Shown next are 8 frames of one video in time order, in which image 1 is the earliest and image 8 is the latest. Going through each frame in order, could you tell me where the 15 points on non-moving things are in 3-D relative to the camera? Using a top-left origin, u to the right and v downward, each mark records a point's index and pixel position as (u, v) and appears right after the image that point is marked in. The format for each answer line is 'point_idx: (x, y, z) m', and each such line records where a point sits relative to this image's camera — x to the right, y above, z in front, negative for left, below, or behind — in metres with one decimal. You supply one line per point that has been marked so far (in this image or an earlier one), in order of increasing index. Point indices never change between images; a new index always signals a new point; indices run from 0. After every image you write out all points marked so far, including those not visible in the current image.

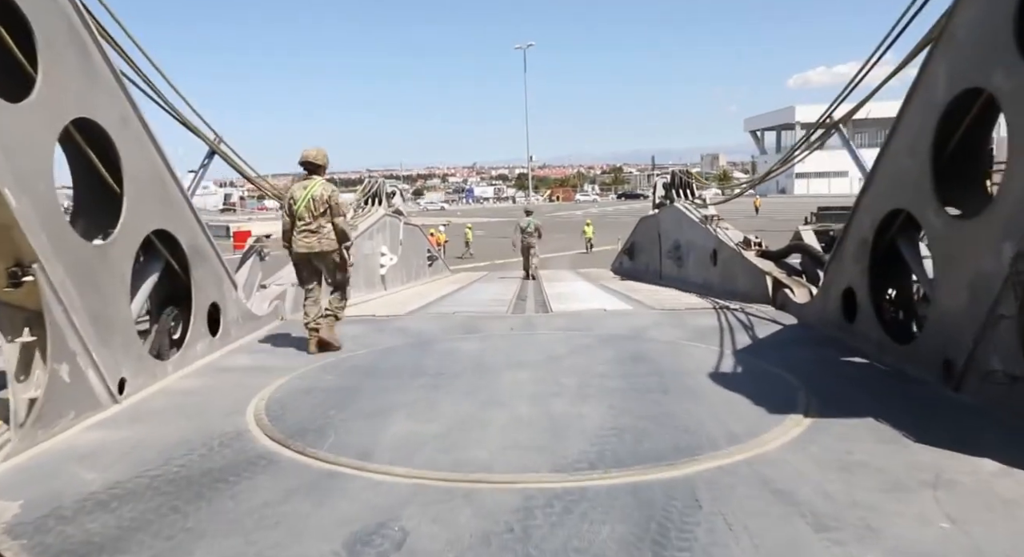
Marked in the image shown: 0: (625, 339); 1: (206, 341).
0: (+0.9, -0.5, +5.1) m
1: (-2.4, -0.5, +4.9) m
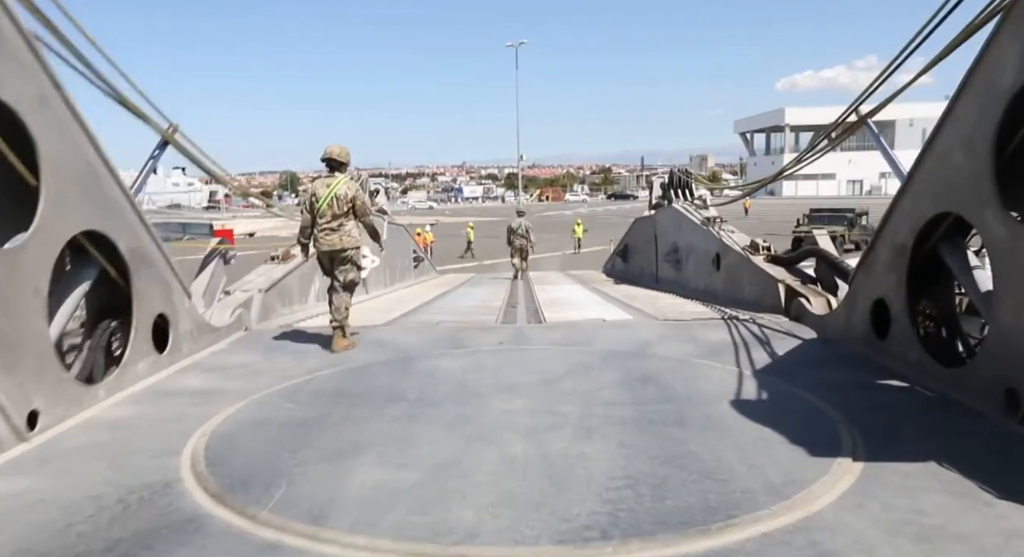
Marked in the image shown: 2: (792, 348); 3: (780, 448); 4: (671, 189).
0: (+0.8, -0.6, +4.5) m
1: (-2.4, -0.5, +4.3) m
2: (+2.1, -0.5, +4.7) m
3: (+1.2, -0.8, +2.8) m
4: (+2.8, +1.5, +11.0) m
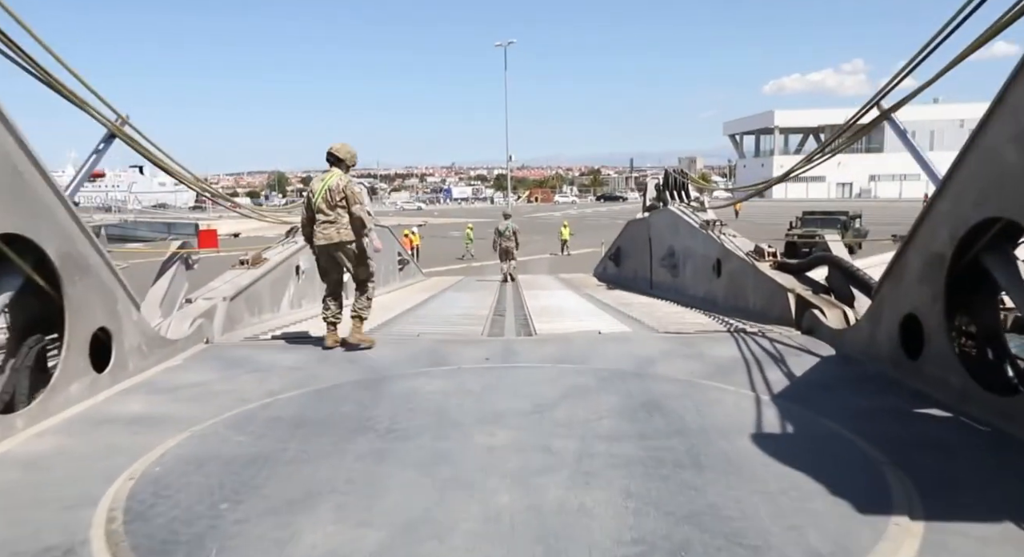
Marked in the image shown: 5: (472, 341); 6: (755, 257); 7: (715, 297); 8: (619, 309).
0: (+0.8, -0.6, +4.1) m
1: (-2.5, -0.6, +3.7) m
2: (+2.0, -0.6, +4.2) m
3: (+1.2, -0.8, +2.4) m
4: (+2.6, +1.5, +10.6) m
5: (-0.3, -0.5, +5.2) m
6: (+2.6, +0.2, +6.8) m
7: (+2.5, -0.2, +7.8) m
8: (+1.3, -0.4, +7.8) m
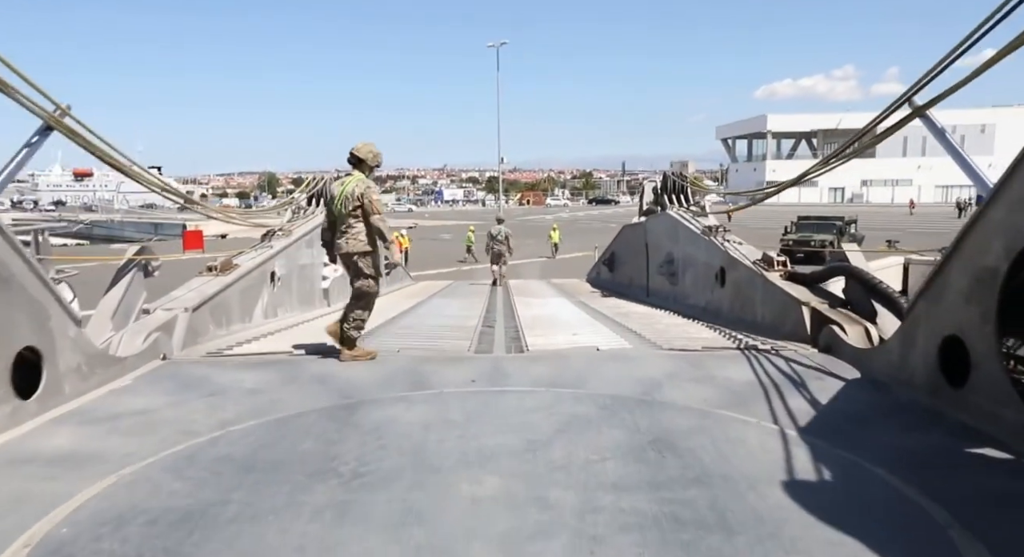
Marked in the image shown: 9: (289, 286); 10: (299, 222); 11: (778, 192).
0: (+0.7, -0.7, +3.6) m
1: (-2.6, -0.7, +3.2) m
2: (+1.9, -0.7, +3.8) m
3: (+1.1, -0.9, +1.9) m
4: (+2.5, +1.3, +10.2) m
5: (-0.4, -0.6, +4.7) m
6: (+2.5, +0.1, +6.3) m
7: (+2.4, -0.3, +7.3) m
8: (+1.2, -0.5, +7.3) m
9: (-2.7, -0.1, +7.6) m
10: (-3.0, +0.8, +8.8) m
11: (+2.5, +0.8, +5.9) m
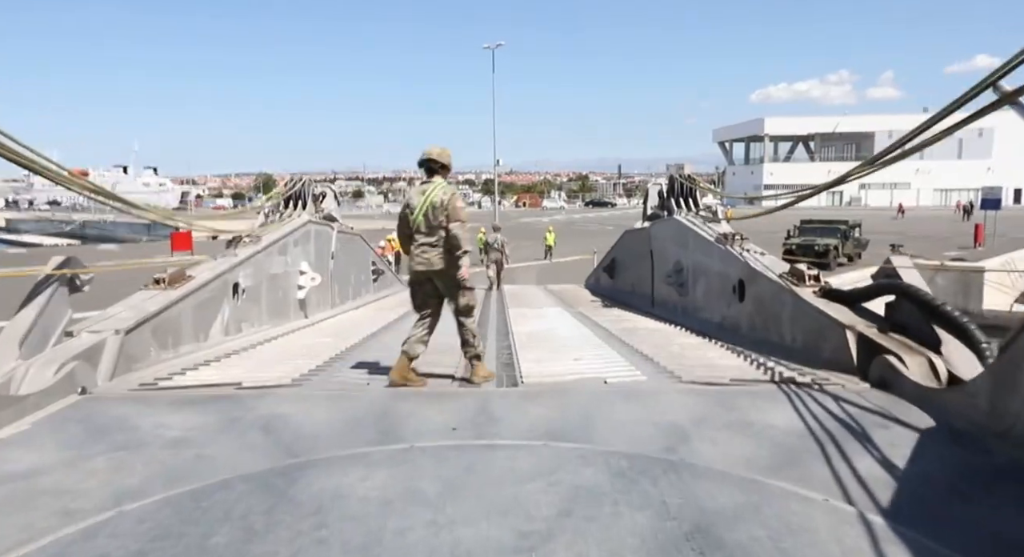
0: (+0.7, -0.8, +2.8) m
1: (-2.6, -0.8, +2.4) m
2: (+1.9, -0.8, +3.0) m
3: (+1.1, -1.0, +1.1) m
4: (+2.4, +1.2, +9.4) m
5: (-0.5, -0.7, +3.9) m
6: (+2.4, 0.0, +5.5) m
7: (+2.3, -0.5, +6.6) m
8: (+1.1, -0.6, +6.5) m
9: (-2.8, -0.2, +6.8) m
10: (-3.0, +0.6, +7.9) m
11: (+2.4, +0.7, +5.2) m
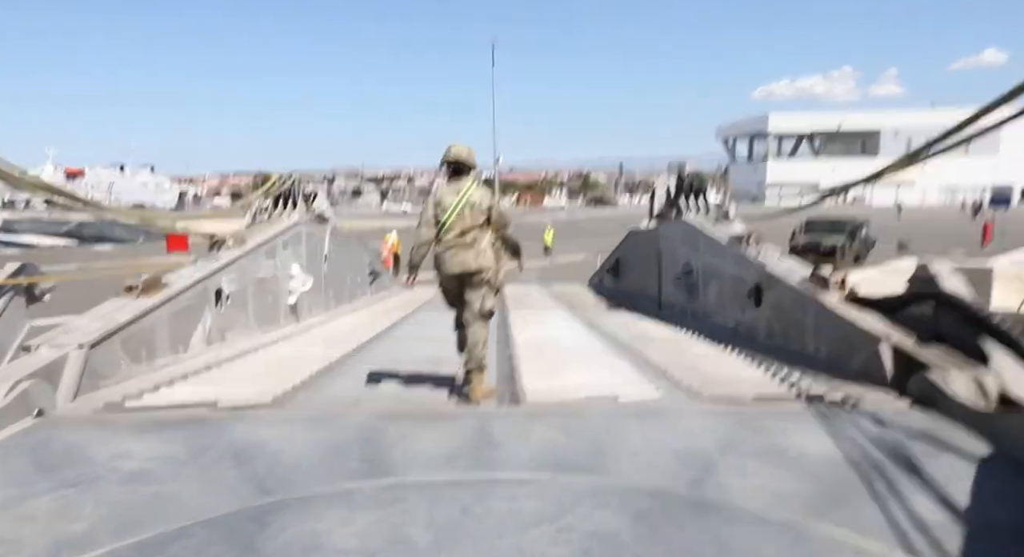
0: (+0.7, -0.9, +2.4) m
1: (-2.6, -0.8, +2.0) m
2: (+1.9, -0.9, +2.6) m
3: (+1.1, -1.1, +0.7) m
4: (+2.4, +1.2, +9.0) m
5: (-0.5, -0.8, +3.6) m
6: (+2.5, 0.0, +5.1) m
7: (+2.3, -0.5, +6.2) m
8: (+1.2, -0.7, +6.2) m
9: (-2.8, -0.3, +6.4) m
10: (-3.0, +0.6, +7.6) m
11: (+2.4, +0.6, +4.8) m
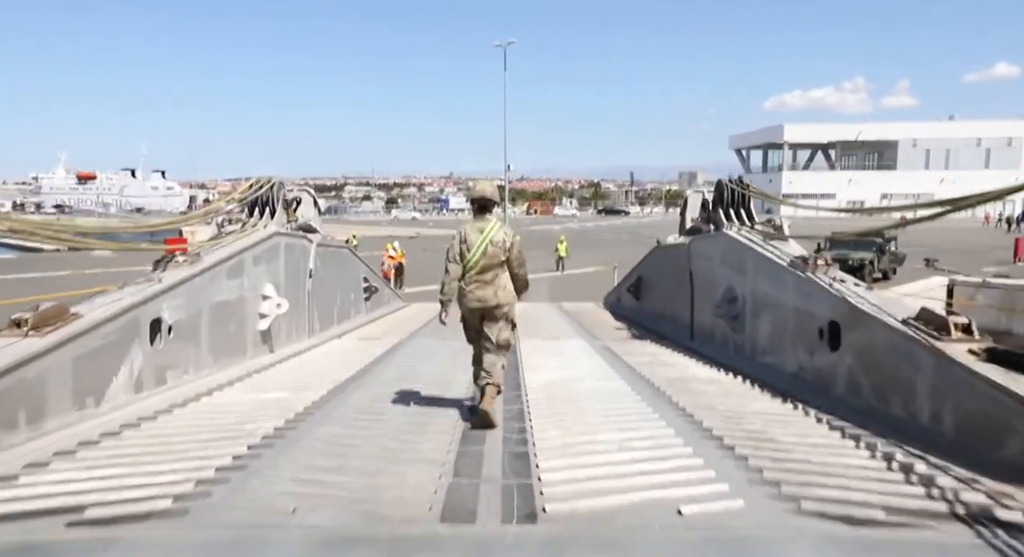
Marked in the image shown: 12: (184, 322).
0: (+0.7, -1.1, +1.2) m
1: (-2.6, -1.0, +0.8) m
2: (+1.9, -1.1, +1.3) m
3: (+1.1, -1.3, -0.5) m
4: (+2.5, +0.8, +7.8) m
5: (-0.4, -1.0, +2.3) m
6: (+2.5, -0.3, +3.9) m
7: (+2.4, -0.8, +4.9) m
8: (+1.2, -0.9, +4.9) m
9: (-2.7, -0.5, +5.2) m
10: (-2.9, +0.4, +6.4) m
11: (+2.5, +0.4, +3.5) m
12: (-2.7, -0.3, +5.2) m
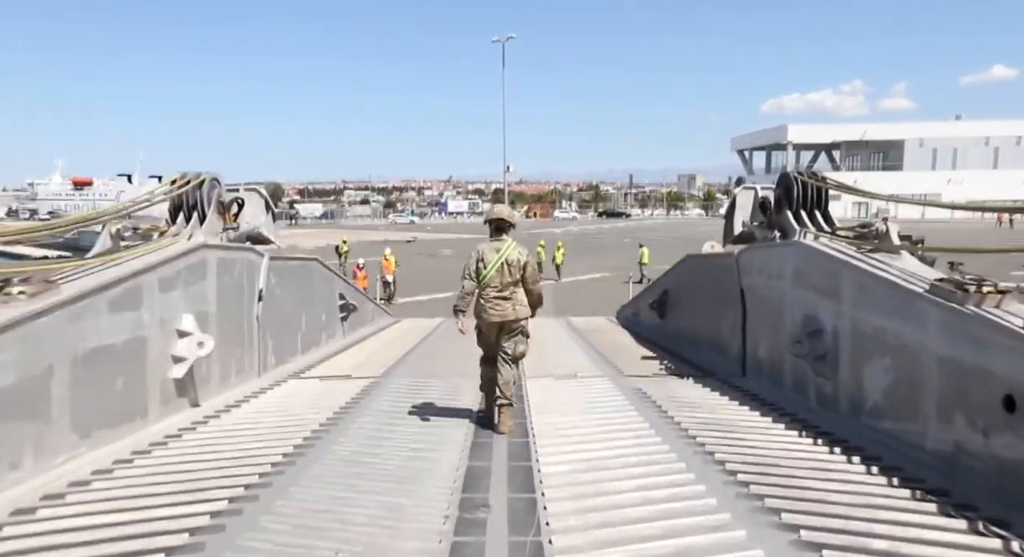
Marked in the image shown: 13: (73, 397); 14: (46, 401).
0: (+0.7, -1.3, -0.7) m
1: (-2.5, -1.2, -1.0) m
2: (+2.0, -1.3, -0.5) m
3: (+1.1, -1.4, -2.3) m
4: (+2.6, +0.6, +6.0) m
5: (-0.4, -1.2, +0.5) m
6: (+2.6, -0.5, +2.1) m
7: (+2.5, -1.0, +3.1) m
8: (+1.3, -1.1, +3.1) m
9: (-2.6, -0.7, +3.4) m
10: (-2.9, +0.1, +4.6) m
11: (+2.6, +0.2, +1.7) m
12: (-2.6, -0.6, +3.4) m
13: (-2.6, -0.7, +3.8) m
14: (-2.6, -0.7, +3.6) m
